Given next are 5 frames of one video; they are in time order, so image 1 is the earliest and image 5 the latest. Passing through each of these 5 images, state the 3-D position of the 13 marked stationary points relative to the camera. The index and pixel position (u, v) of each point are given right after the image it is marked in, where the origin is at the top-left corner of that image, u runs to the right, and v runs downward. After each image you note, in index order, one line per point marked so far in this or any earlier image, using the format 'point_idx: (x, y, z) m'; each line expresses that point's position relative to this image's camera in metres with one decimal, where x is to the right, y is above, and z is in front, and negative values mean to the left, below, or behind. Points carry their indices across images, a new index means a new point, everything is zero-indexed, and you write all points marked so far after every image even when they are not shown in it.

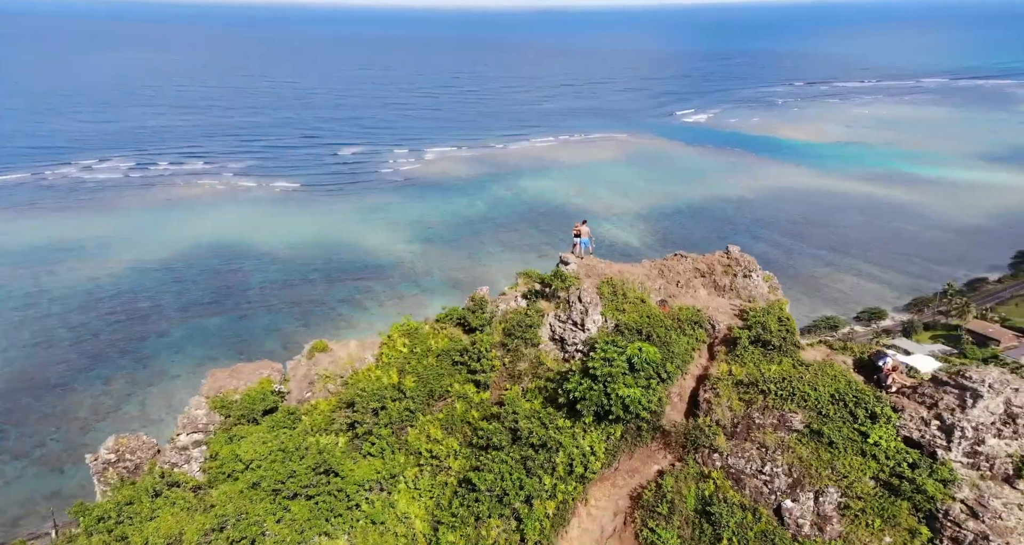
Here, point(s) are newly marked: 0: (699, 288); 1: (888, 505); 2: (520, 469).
0: (+4.0, -0.3, +13.1) m
1: (+6.1, -3.7, +9.8) m
2: (+0.2, -3.5, +10.9) m
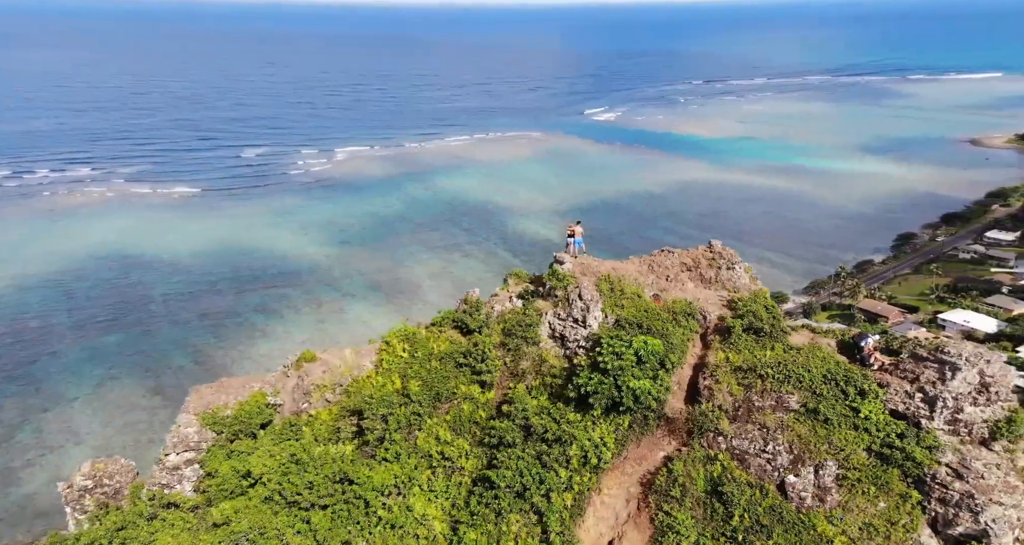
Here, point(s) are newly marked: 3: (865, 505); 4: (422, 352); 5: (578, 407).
0: (+3.9, -0.2, +13.7) m
1: (+6.5, -3.5, +10.7) m
2: (+0.5, -3.5, +11.2) m
3: (+6.0, -4.0, +10.6) m
4: (-1.8, -1.7, +13.1) m
5: (+1.3, -2.5, +11.8) m
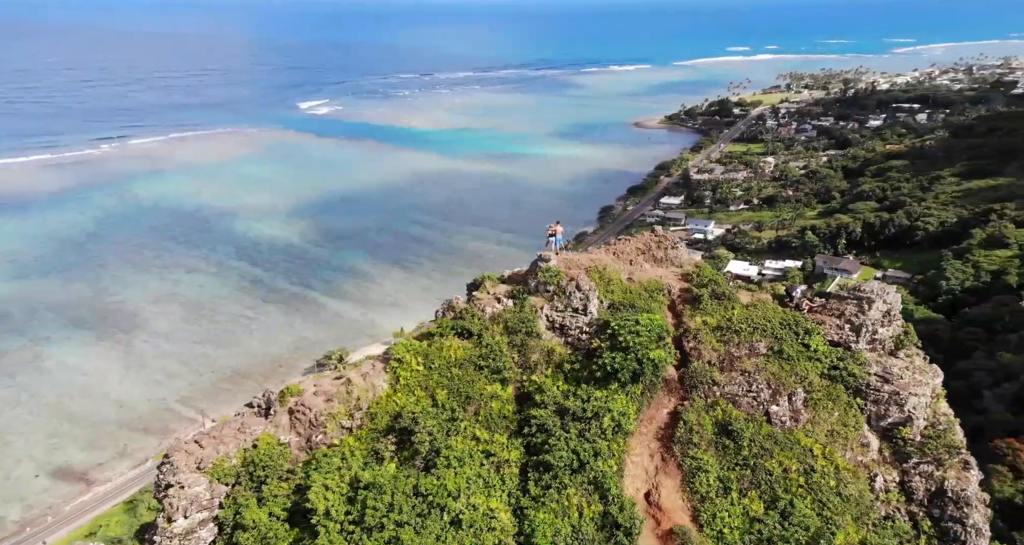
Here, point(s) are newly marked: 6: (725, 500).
0: (+3.4, +0.3, +15.8) m
1: (+7.2, -2.6, +13.8) m
2: (+1.4, -3.4, +12.4) m
3: (+6.9, -3.2, +13.6) m
4: (-1.6, -2.0, +13.5) m
5: (+1.9, -2.4, +13.2) m
6: (+4.2, -4.6, +12.3) m
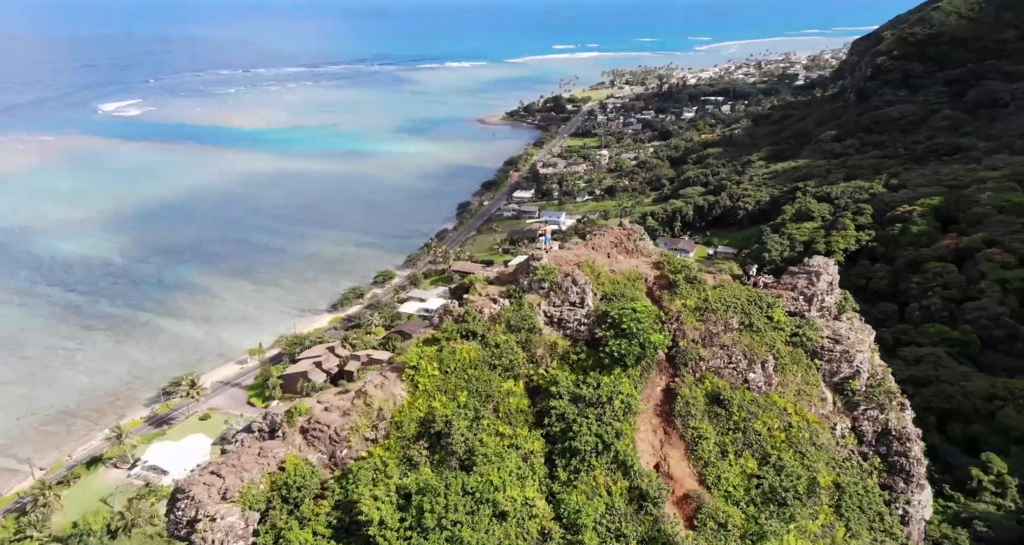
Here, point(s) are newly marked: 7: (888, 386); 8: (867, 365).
0: (+3.0, +0.5, +17.1) m
1: (+7.3, -2.1, +15.9) m
2: (+1.9, -3.3, +13.4) m
3: (+7.0, -2.7, +15.6) m
4: (-1.3, -2.1, +13.9) m
5: (+2.1, -2.2, +14.3) m
6: (+4.8, -4.3, +13.9) m
7: (+9.9, -3.0, +16.2) m
8: (+9.4, -2.4, +16.2) m
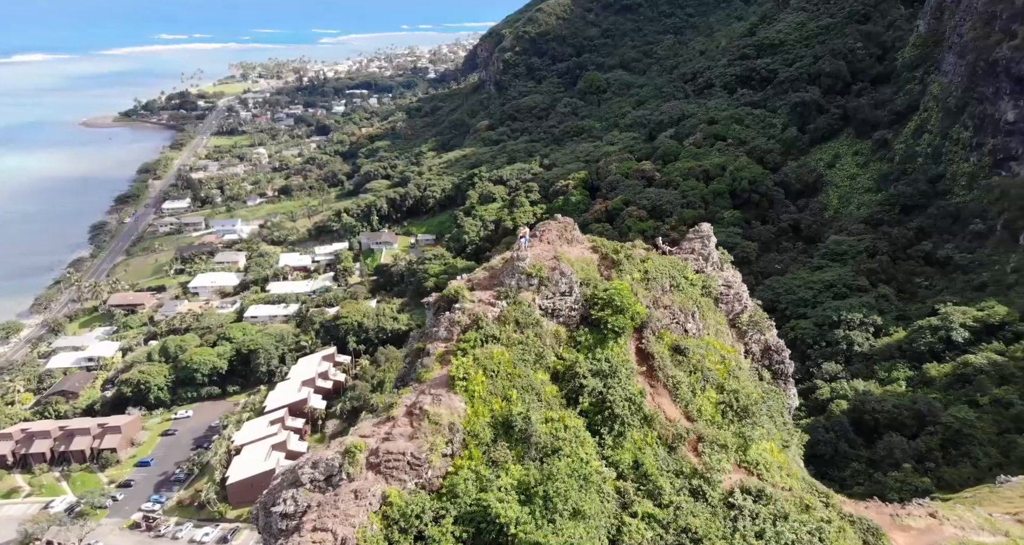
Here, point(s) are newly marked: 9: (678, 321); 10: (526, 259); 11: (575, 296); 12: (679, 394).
0: (+1.7, +0.8, +19.5) m
1: (+6.4, -1.0, +20.2) m
2: (+2.8, -3.0, +15.9) m
3: (+6.4, -1.6, +19.9) m
4: (-0.5, -2.3, +14.9) m
5: (+2.5, -1.9, +16.7) m
6: (+5.3, -3.6, +17.5) m
7: (+8.8, -1.5, +21.6) m
8: (+8.2, -1.0, +21.5) m
9: (+5.2, -1.5, +19.1) m
10: (+0.2, +0.3, +17.1) m
11: (+1.6, -0.7, +17.3) m
12: (+4.7, -3.4, +17.3) m
